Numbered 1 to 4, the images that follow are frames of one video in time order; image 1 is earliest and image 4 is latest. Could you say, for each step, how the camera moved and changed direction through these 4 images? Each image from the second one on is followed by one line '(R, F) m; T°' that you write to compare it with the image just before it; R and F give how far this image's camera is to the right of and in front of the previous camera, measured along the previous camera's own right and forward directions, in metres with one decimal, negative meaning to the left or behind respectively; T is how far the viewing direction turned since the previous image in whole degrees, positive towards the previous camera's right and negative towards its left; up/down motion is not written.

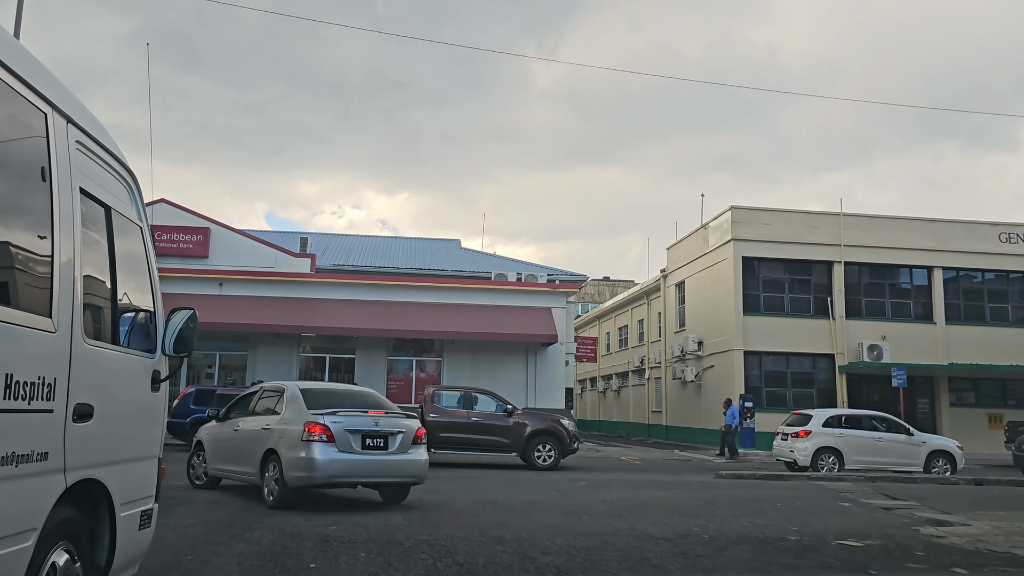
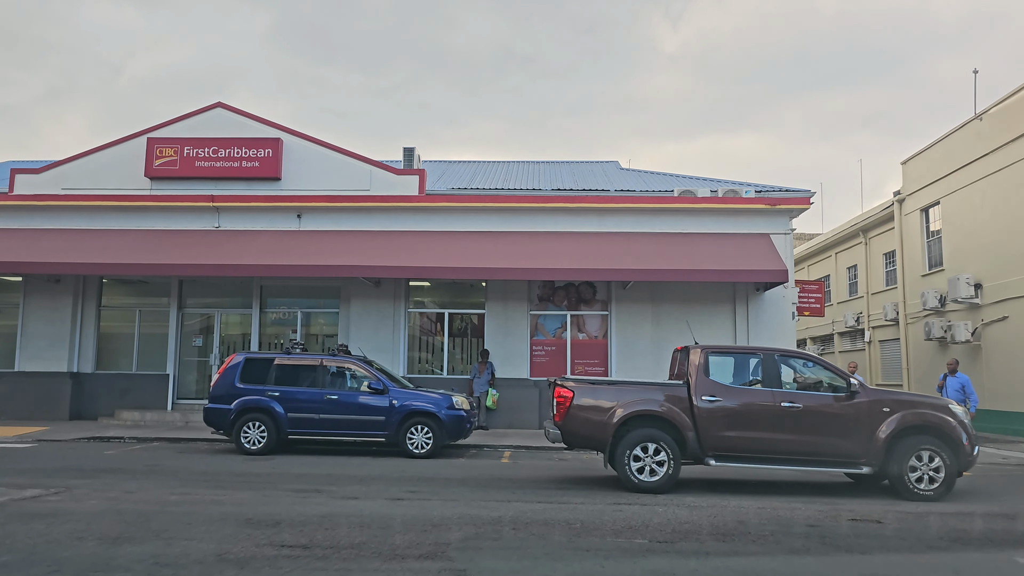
(-1.3, +7.3) m; -9°
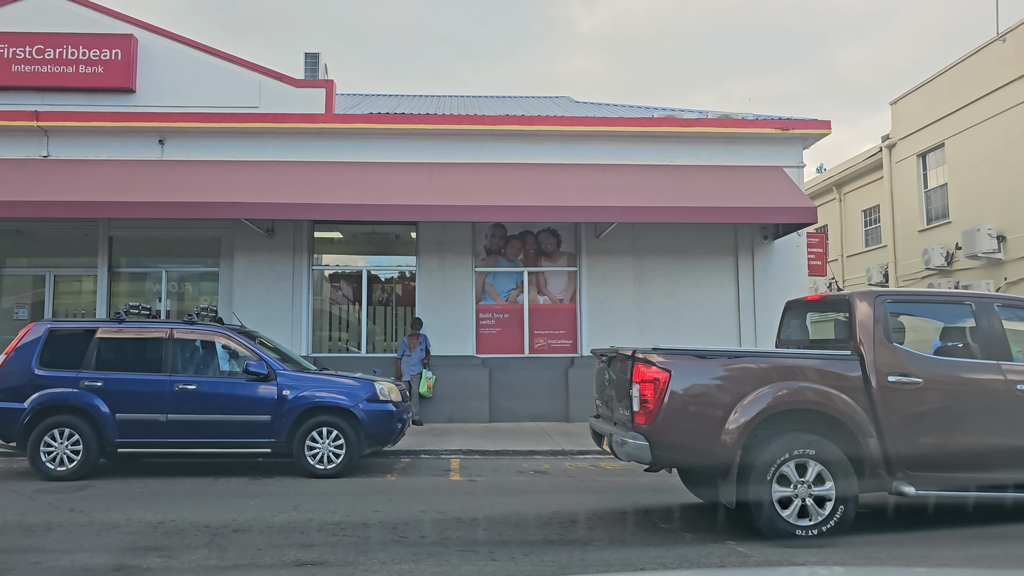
(-0.3, +3.9) m; +6°
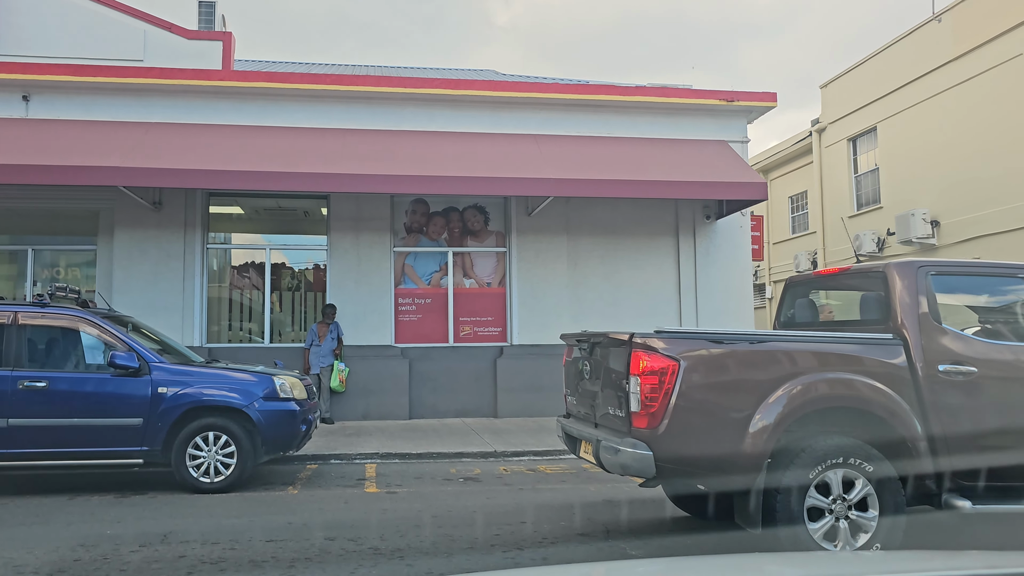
(-0.1, +1.2) m; +6°
